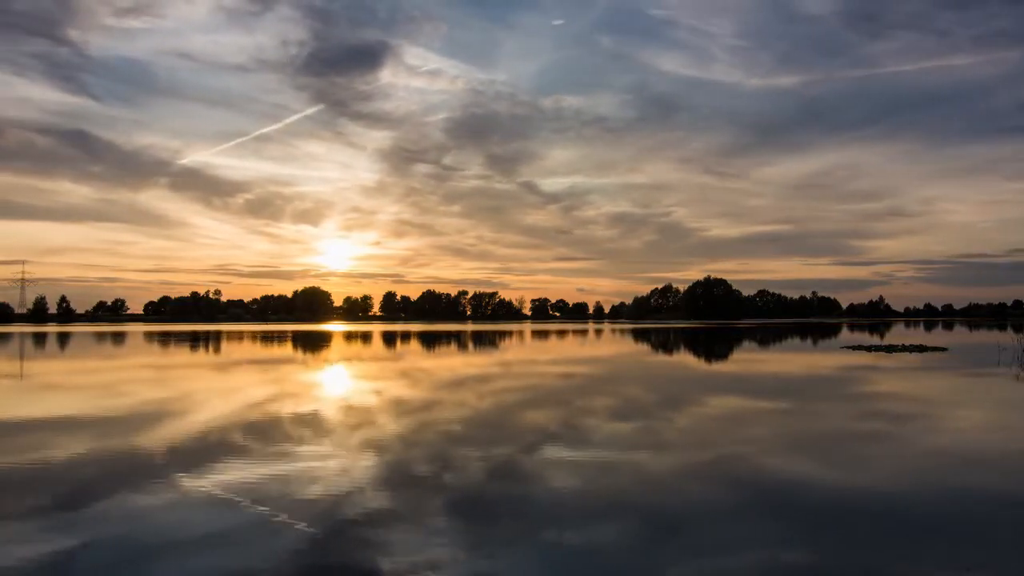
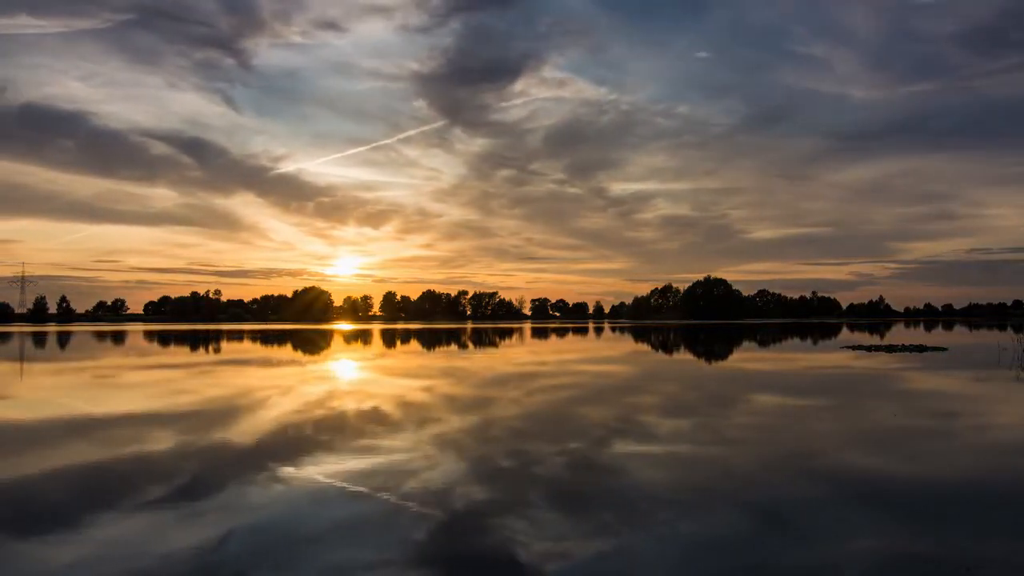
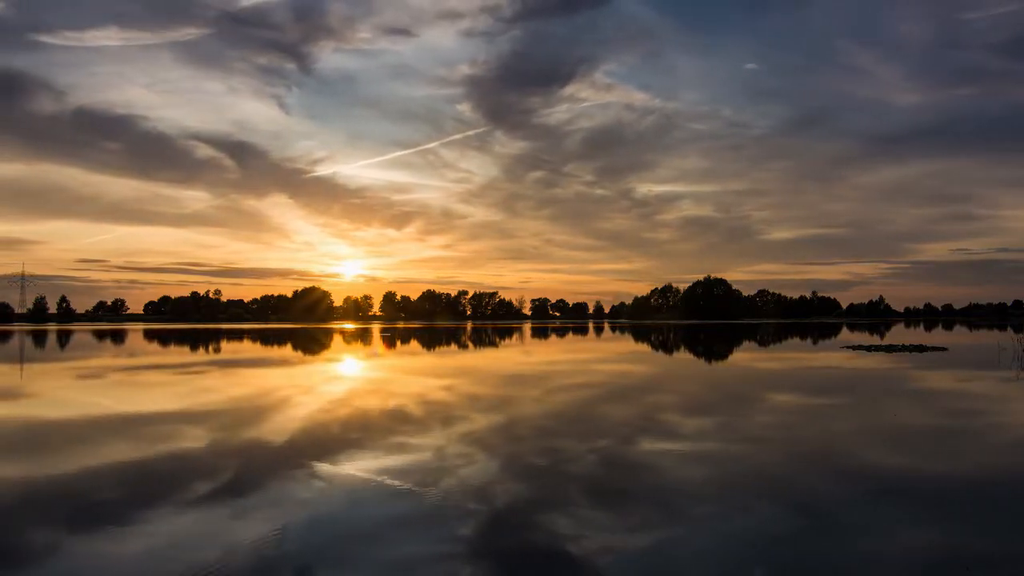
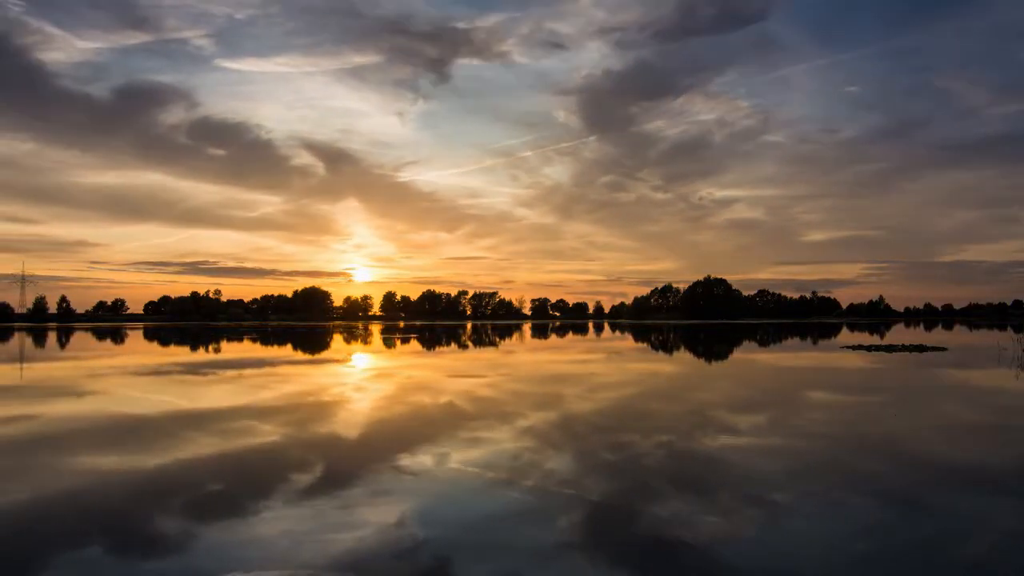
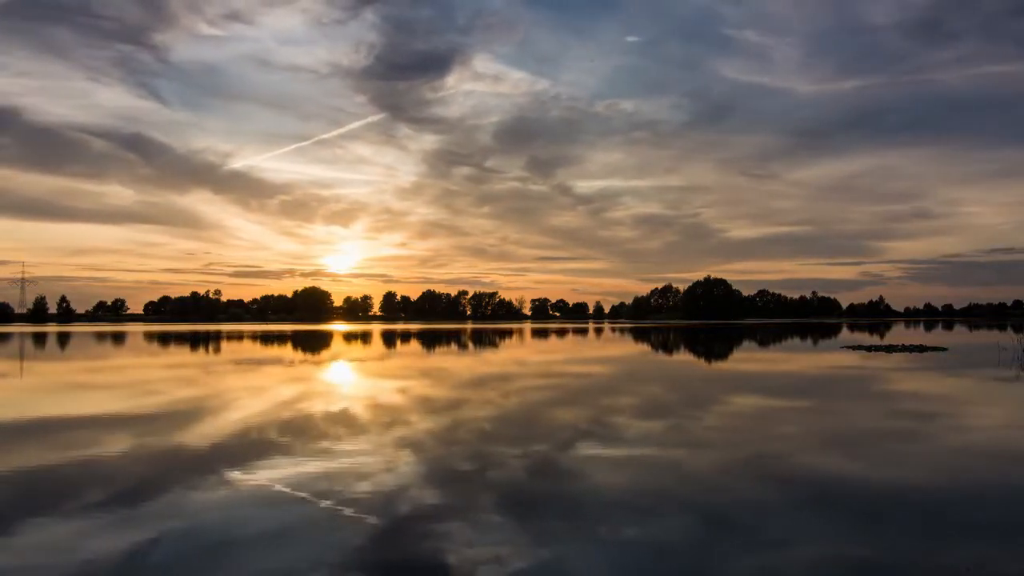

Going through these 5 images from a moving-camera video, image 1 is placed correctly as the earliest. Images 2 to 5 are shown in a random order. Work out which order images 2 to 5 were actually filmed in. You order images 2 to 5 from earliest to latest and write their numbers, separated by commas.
5, 2, 3, 4
